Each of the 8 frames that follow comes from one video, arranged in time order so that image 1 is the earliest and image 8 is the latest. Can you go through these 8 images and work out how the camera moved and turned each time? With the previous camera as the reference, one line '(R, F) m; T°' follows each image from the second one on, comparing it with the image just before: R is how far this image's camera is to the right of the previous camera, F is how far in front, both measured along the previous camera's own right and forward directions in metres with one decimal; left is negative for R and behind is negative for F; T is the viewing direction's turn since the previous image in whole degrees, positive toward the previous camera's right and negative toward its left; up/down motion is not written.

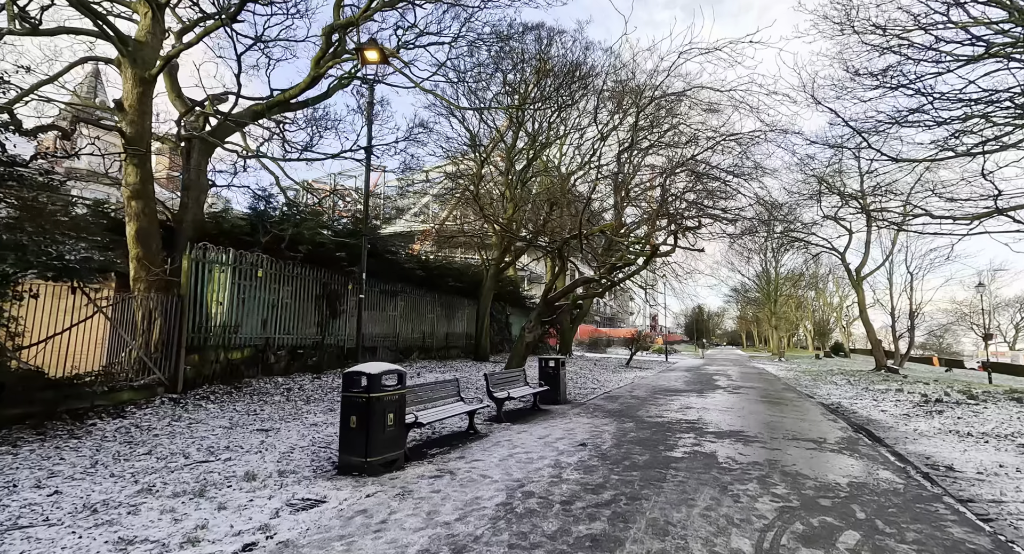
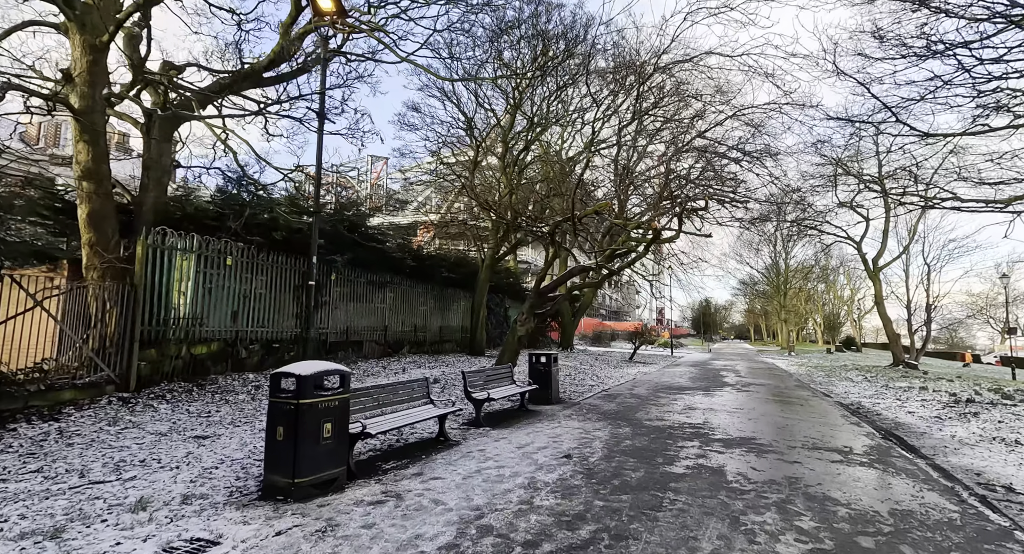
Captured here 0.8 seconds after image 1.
(+0.4, +0.9) m; -1°
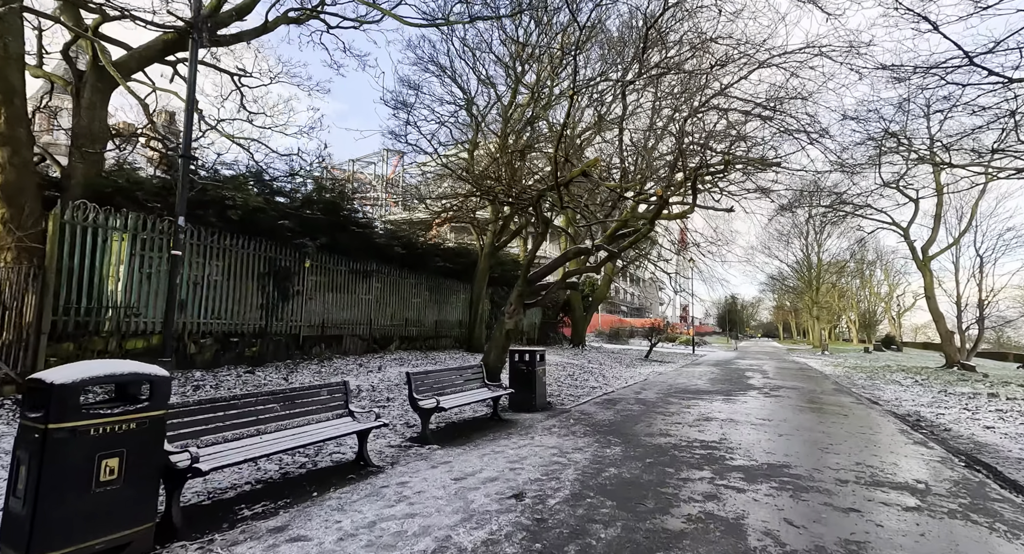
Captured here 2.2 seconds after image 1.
(+0.7, +1.5) m; -3°
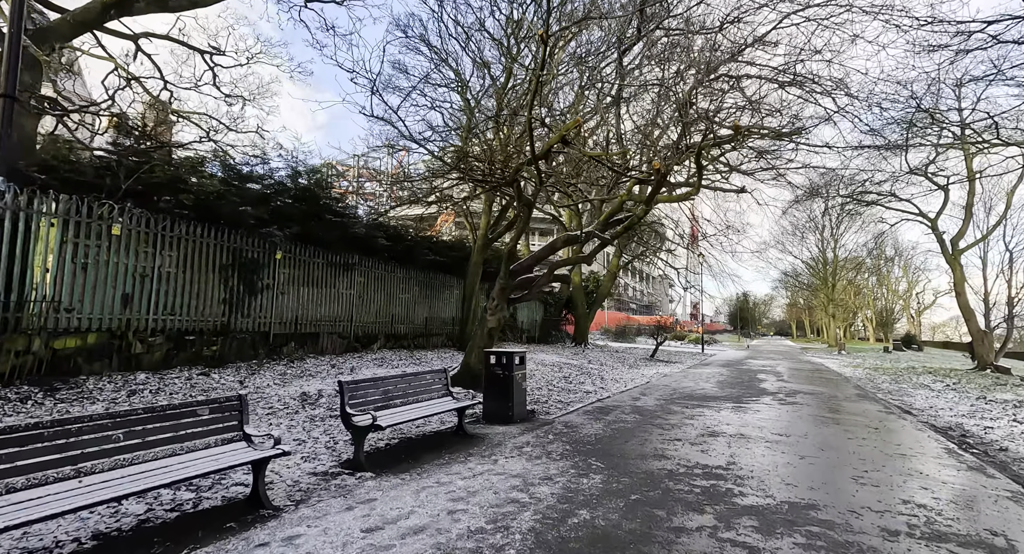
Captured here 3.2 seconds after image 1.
(+0.5, +1.0) m; -1°
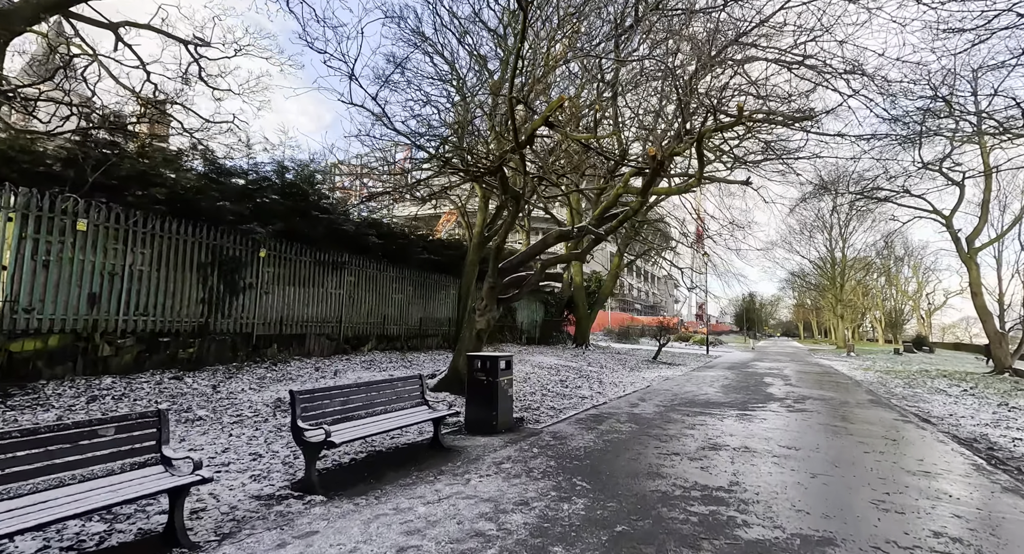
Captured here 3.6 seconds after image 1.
(+0.3, +0.5) m; -1°
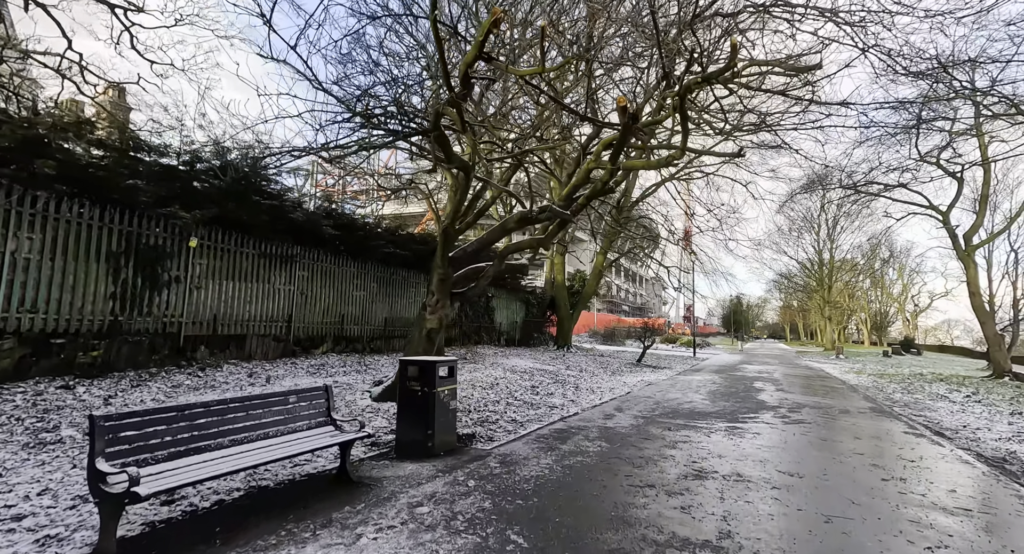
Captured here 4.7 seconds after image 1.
(+0.5, +1.1) m; +1°
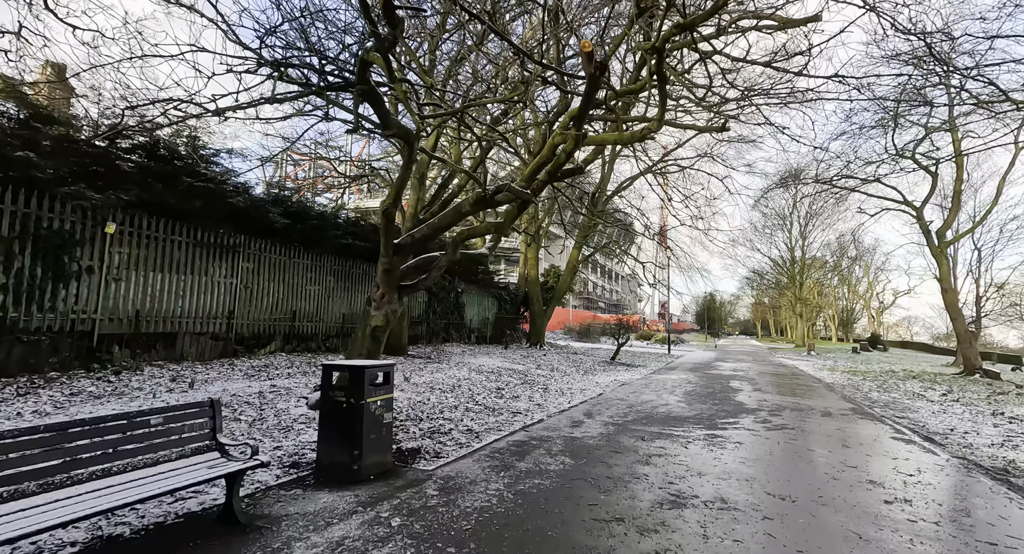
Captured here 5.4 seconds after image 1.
(+0.3, +0.8) m; +3°
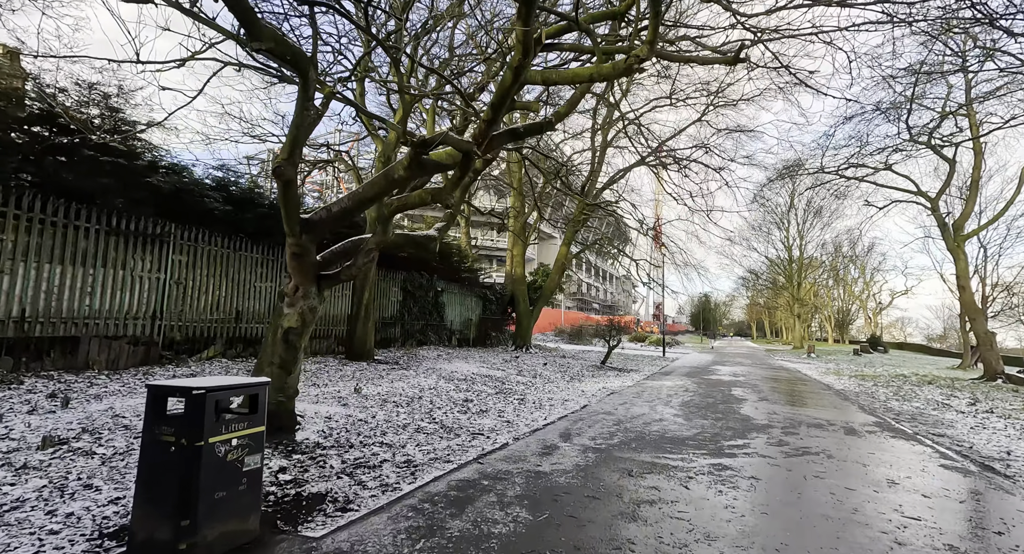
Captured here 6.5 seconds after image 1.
(+0.4, +1.4) m; +1°
